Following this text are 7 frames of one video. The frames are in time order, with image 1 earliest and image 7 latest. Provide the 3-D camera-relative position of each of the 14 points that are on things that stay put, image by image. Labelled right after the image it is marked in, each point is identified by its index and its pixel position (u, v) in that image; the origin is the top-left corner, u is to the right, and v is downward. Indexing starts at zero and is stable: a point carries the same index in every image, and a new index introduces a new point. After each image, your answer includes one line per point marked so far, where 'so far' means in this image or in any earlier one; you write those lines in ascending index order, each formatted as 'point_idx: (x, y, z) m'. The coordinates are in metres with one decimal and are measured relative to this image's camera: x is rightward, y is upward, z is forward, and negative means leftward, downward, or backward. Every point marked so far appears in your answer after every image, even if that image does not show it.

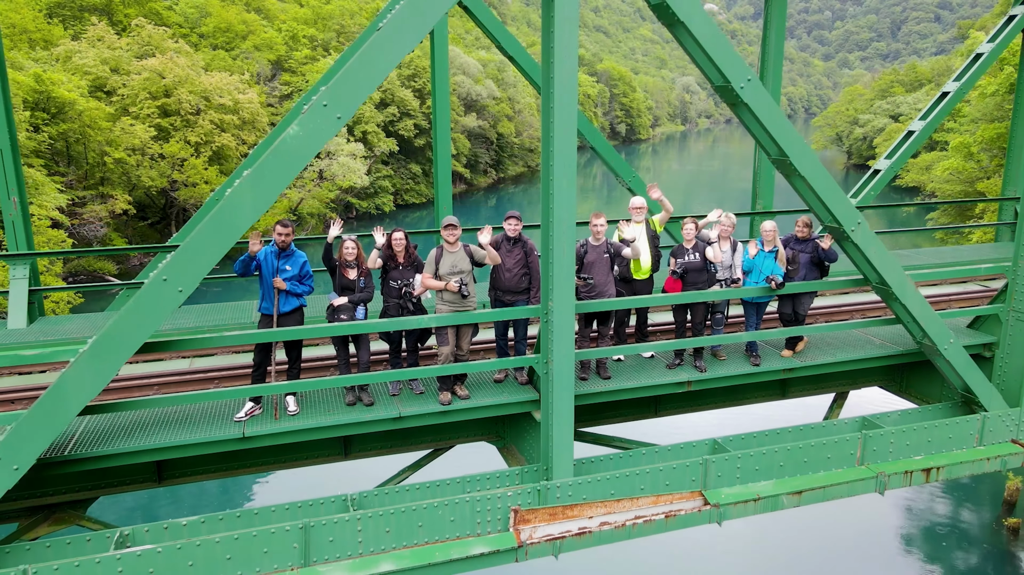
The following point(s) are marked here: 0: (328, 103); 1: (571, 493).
0: (-0.9, +0.9, +3.5) m
1: (+0.4, -1.3, +4.2) m
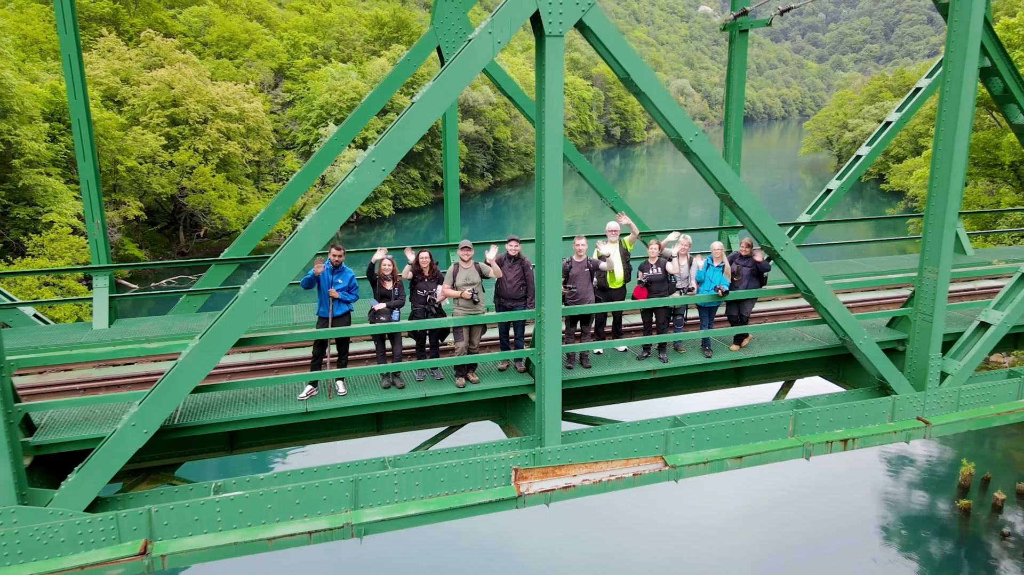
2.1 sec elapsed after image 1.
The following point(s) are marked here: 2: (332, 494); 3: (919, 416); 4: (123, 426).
0: (-0.9, +0.9, +4.7) m
1: (+0.4, -1.3, +5.4) m
2: (-1.3, -1.5, +4.9) m
3: (+3.7, -1.2, +6.3) m
4: (-2.5, -0.9, +4.5) m
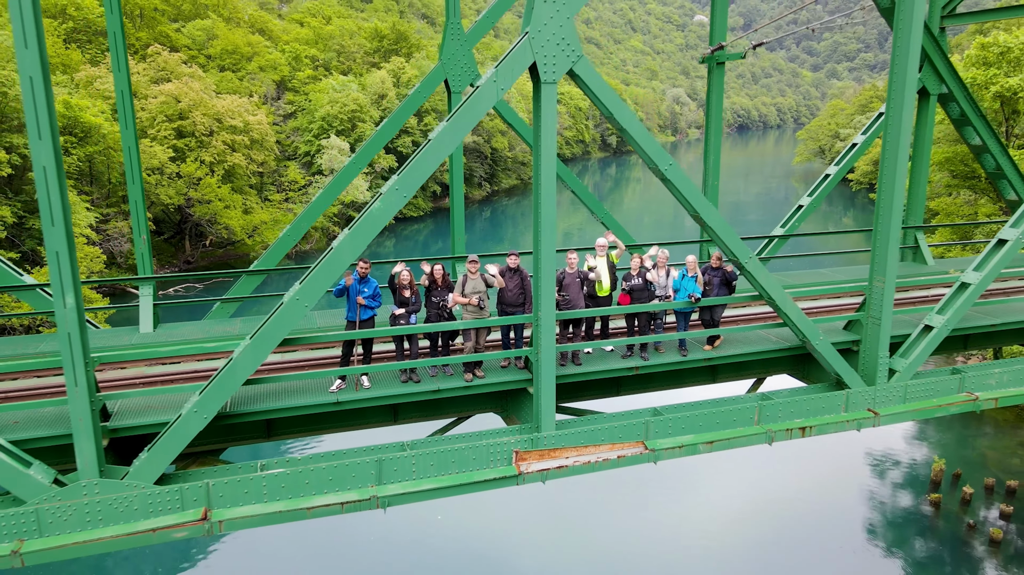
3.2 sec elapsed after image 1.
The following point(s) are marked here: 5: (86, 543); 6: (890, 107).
0: (-0.9, +0.8, +5.6) m
1: (+0.4, -1.4, +6.3) m
2: (-1.2, -1.6, +5.7) m
3: (+3.7, -1.3, +7.2) m
4: (-2.5, -1.0, +5.3) m
5: (-3.2, -1.9, +5.2) m
6: (+3.8, +1.8, +6.8) m
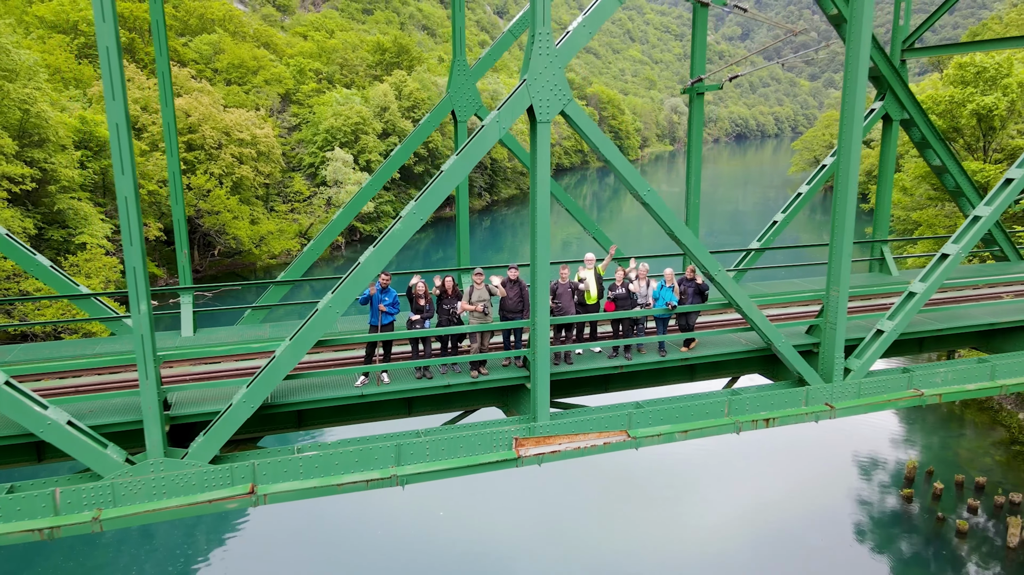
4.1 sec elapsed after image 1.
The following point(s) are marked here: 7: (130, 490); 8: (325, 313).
0: (-0.9, +0.7, +6.6) m
1: (+0.4, -1.5, +7.2) m
2: (-1.2, -1.6, +6.7) m
3: (+3.7, -1.4, +8.1) m
4: (-2.5, -1.1, +6.3) m
5: (-3.2, -2.0, +6.1) m
6: (+3.8, +1.7, +7.9) m
7: (-3.4, -1.8, +6.1) m
8: (-1.7, -0.2, +6.4) m
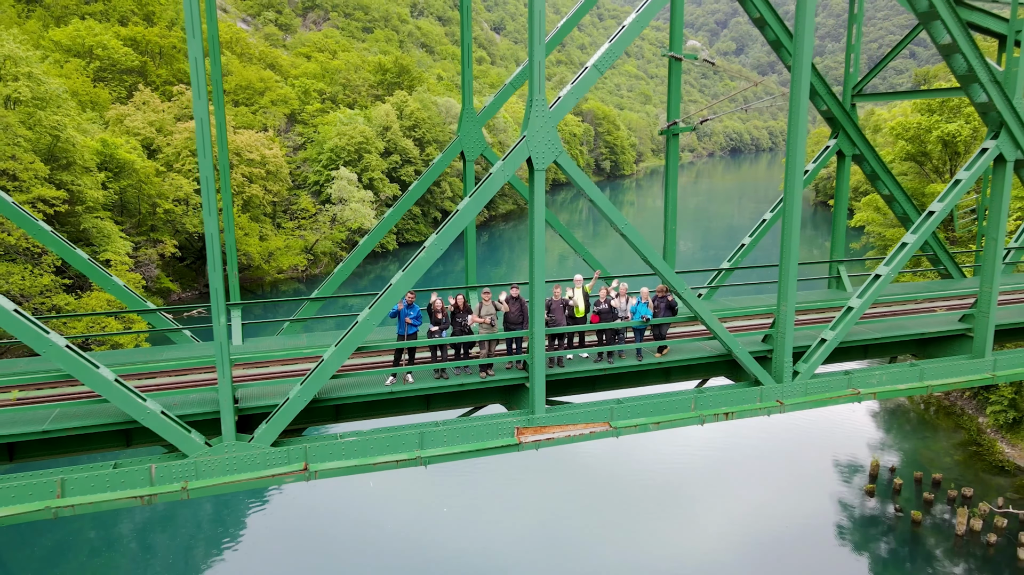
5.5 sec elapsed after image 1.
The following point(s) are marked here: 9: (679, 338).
0: (-0.9, +0.5, +8.2) m
1: (+0.4, -1.7, +8.8) m
2: (-1.2, -1.8, +8.2) m
3: (+3.8, -1.6, +9.7) m
4: (-2.5, -1.2, +7.8) m
5: (-3.1, -2.2, +7.6) m
6: (+3.8, +1.4, +9.5) m
7: (-3.3, -2.0, +7.6) m
8: (-1.7, -0.4, +8.0) m
9: (+2.6, -0.8, +10.6) m
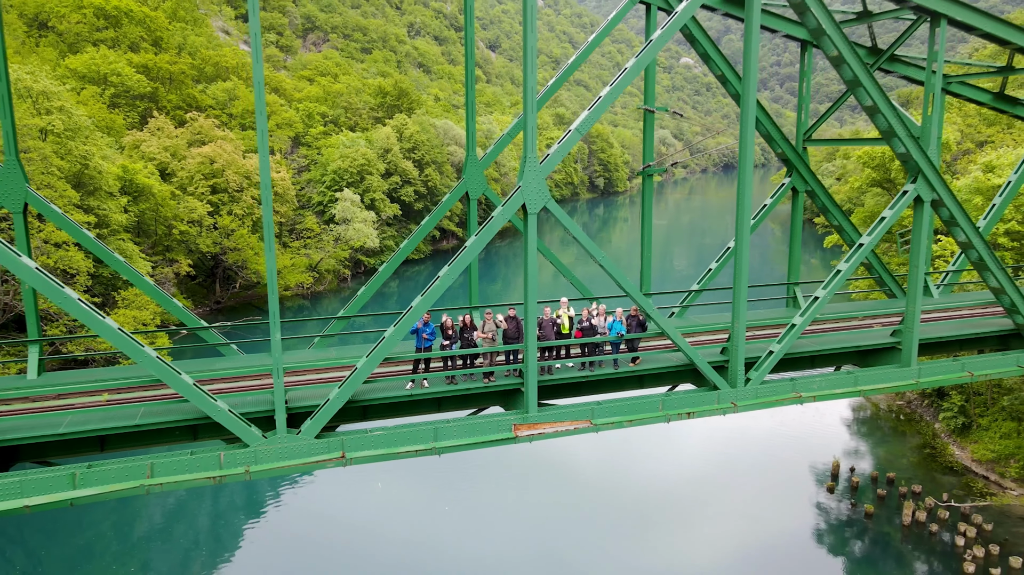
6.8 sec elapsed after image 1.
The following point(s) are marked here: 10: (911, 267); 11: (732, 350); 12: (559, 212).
0: (-0.9, +0.2, +10.0) m
1: (+0.4, -2.0, +10.6) m
2: (-1.2, -2.2, +10.1) m
3: (+3.7, -1.9, +11.6) m
4: (-2.5, -1.6, +9.6) m
5: (-3.2, -2.5, +9.4) m
6: (+3.7, +1.1, +11.4) m
7: (-3.4, -2.3, +9.4) m
8: (-1.7, -0.7, +9.8) m
9: (+2.5, -1.1, +12.5) m
10: (+7.1, +0.4, +12.3) m
11: (+3.8, -1.1, +11.7) m
12: (+0.7, +1.2, +10.5) m
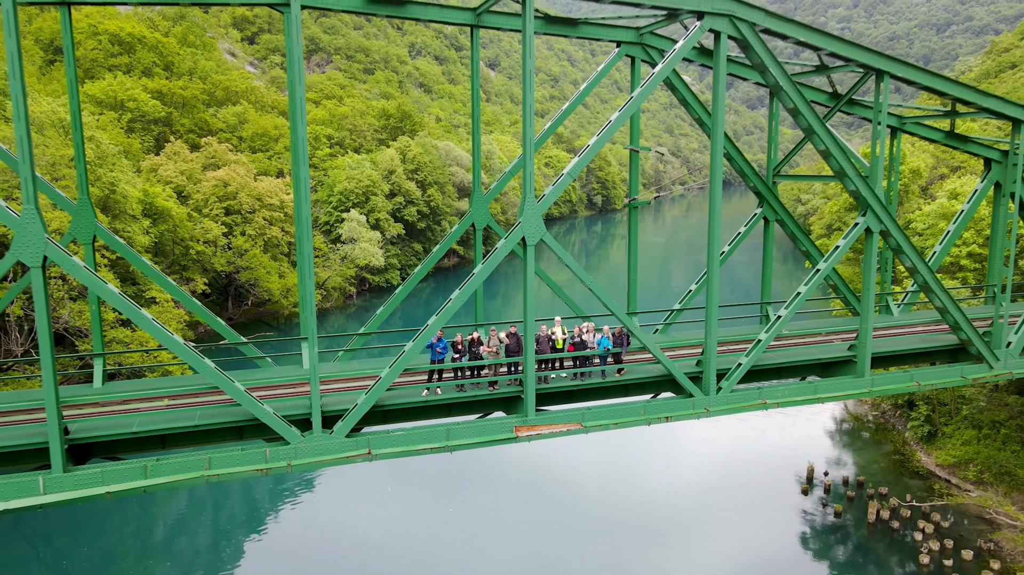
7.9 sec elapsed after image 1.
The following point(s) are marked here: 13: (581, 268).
0: (-0.9, -0.1, +11.8) m
1: (+0.4, -2.4, +12.3) m
2: (-1.2, -2.5, +11.7) m
3: (+3.7, -2.3, +13.2) m
4: (-2.5, -1.9, +11.3) m
5: (-3.1, -2.8, +11.1) m
6: (+3.8, +0.7, +13.1) m
7: (-3.3, -2.6, +11.1) m
8: (-1.7, -1.1, +11.5) m
9: (+2.5, -1.6, +14.2) m
10: (+7.2, 0.0, +14.0) m
11: (+3.8, -1.5, +13.4) m
12: (+0.7, +0.8, +12.2) m
13: (+1.2, +0.4, +12.3) m
